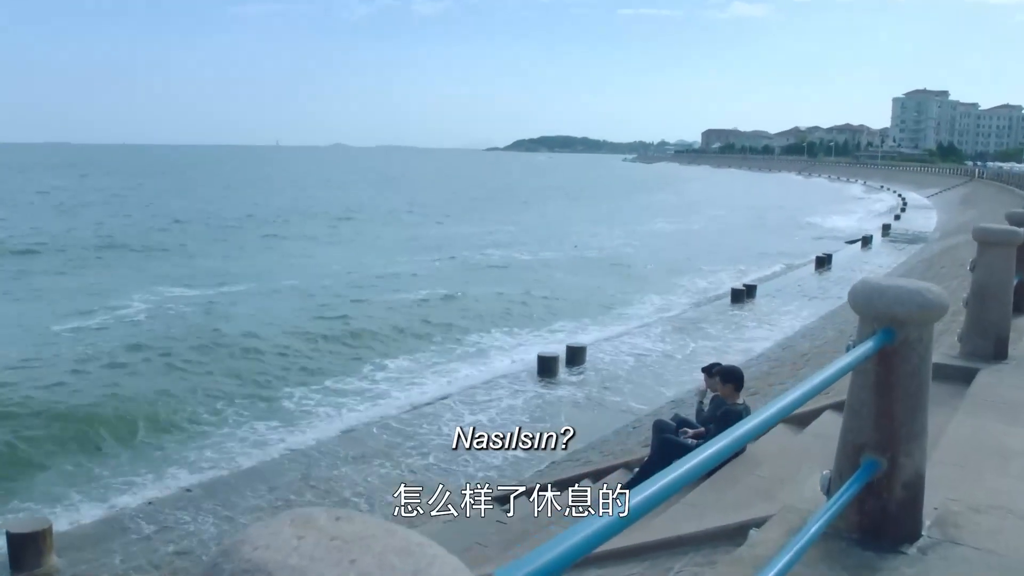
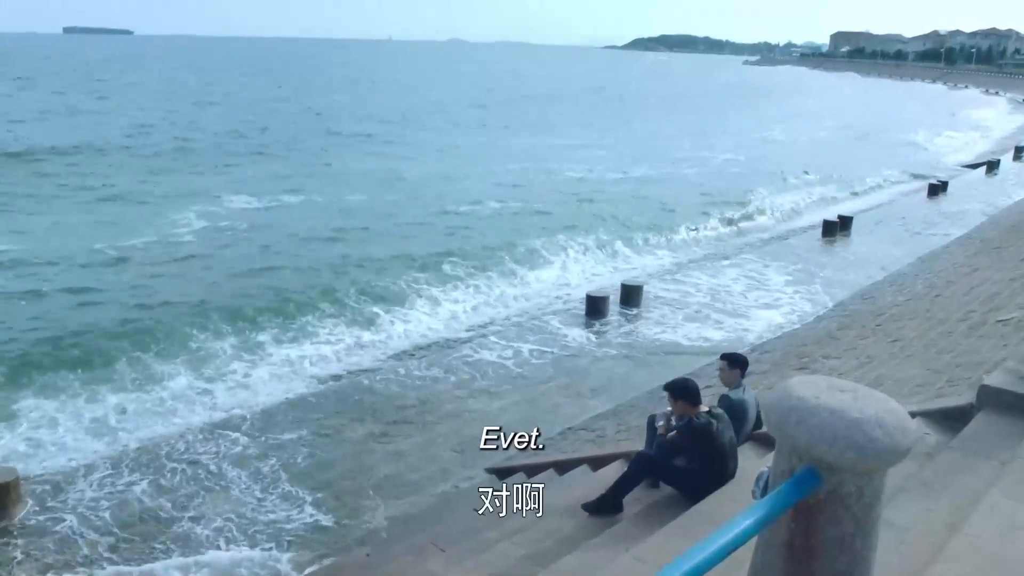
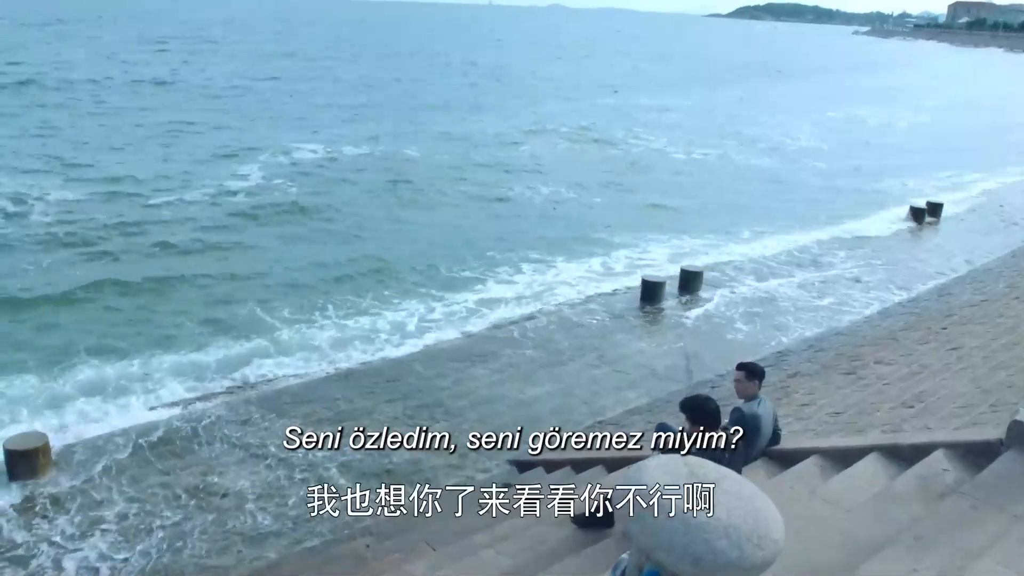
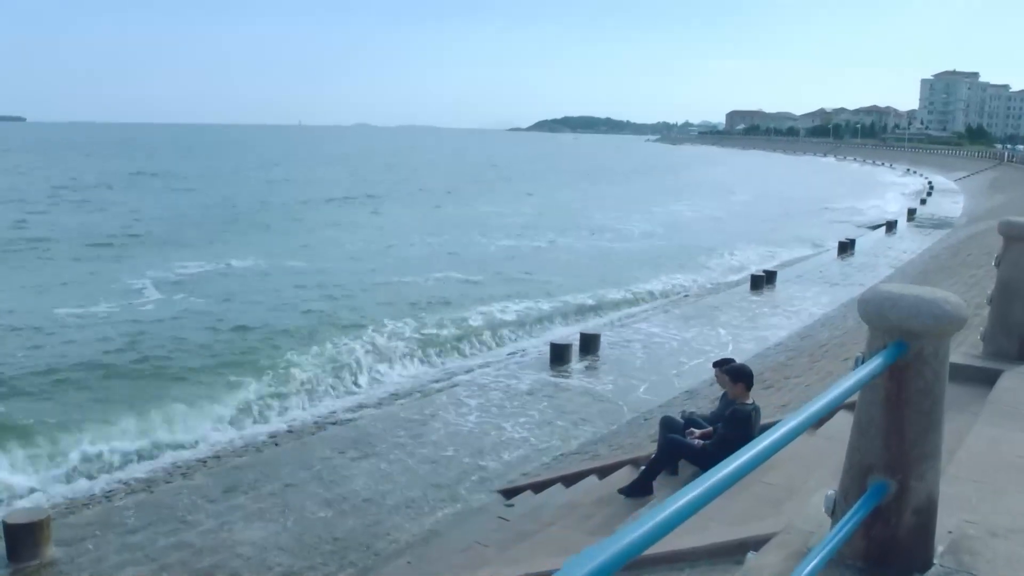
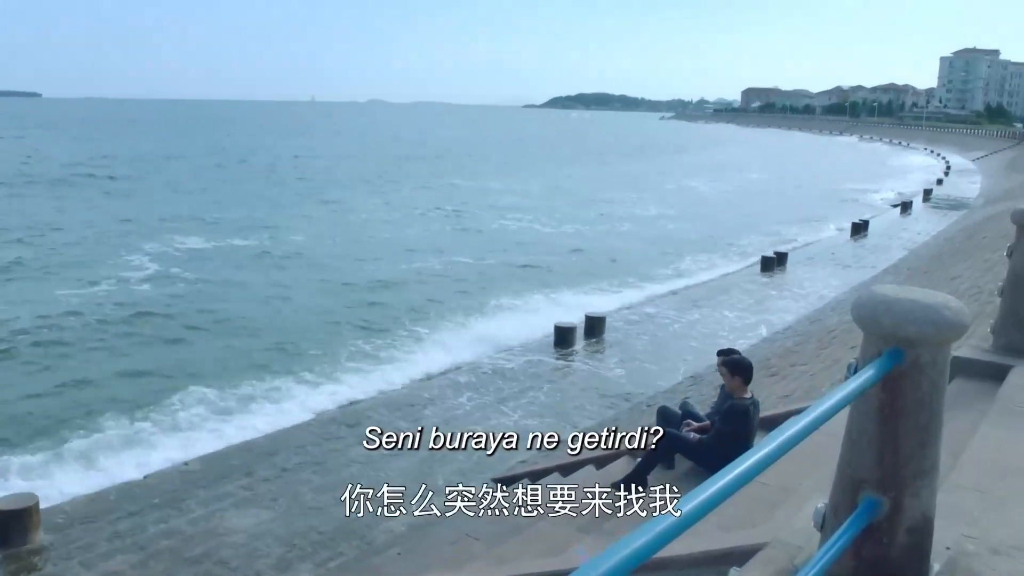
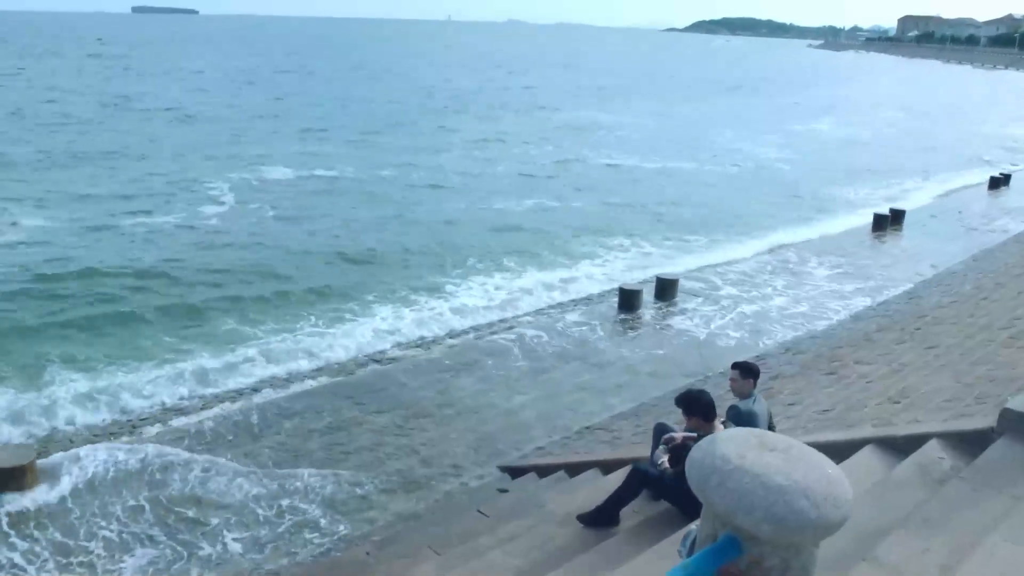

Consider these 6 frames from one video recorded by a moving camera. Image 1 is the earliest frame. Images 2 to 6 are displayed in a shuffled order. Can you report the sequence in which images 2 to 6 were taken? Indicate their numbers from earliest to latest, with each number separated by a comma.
4, 5, 2, 6, 3
